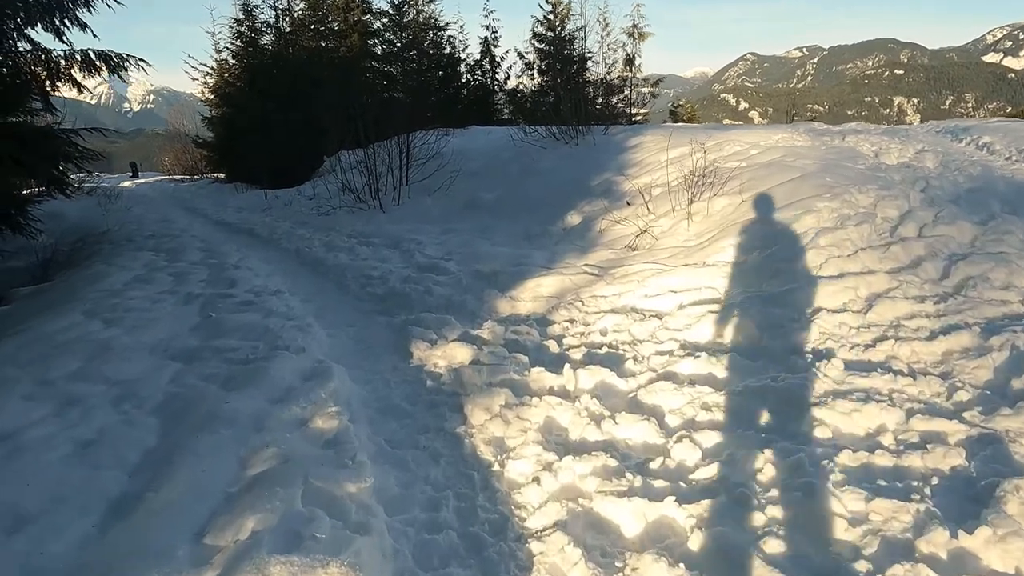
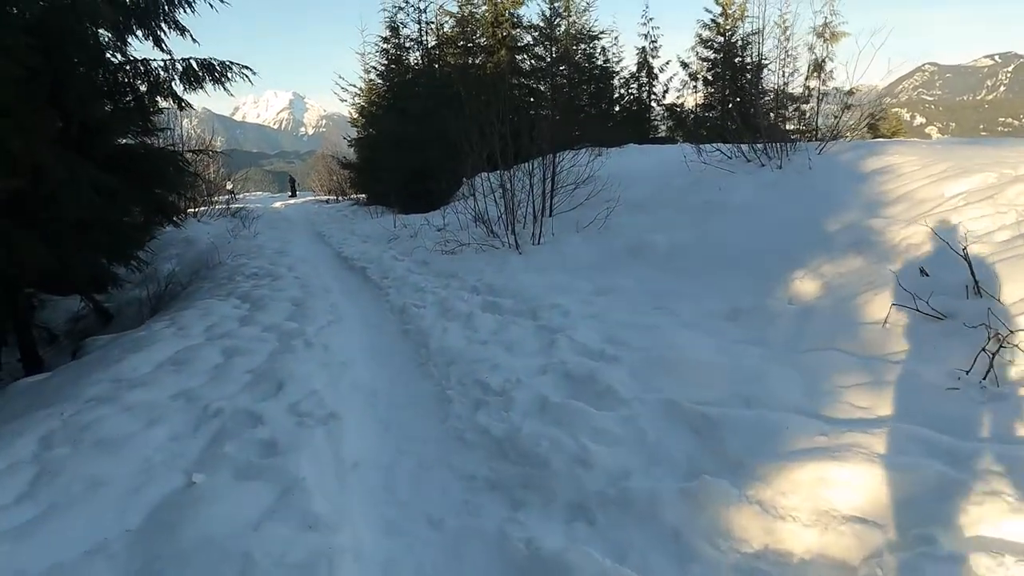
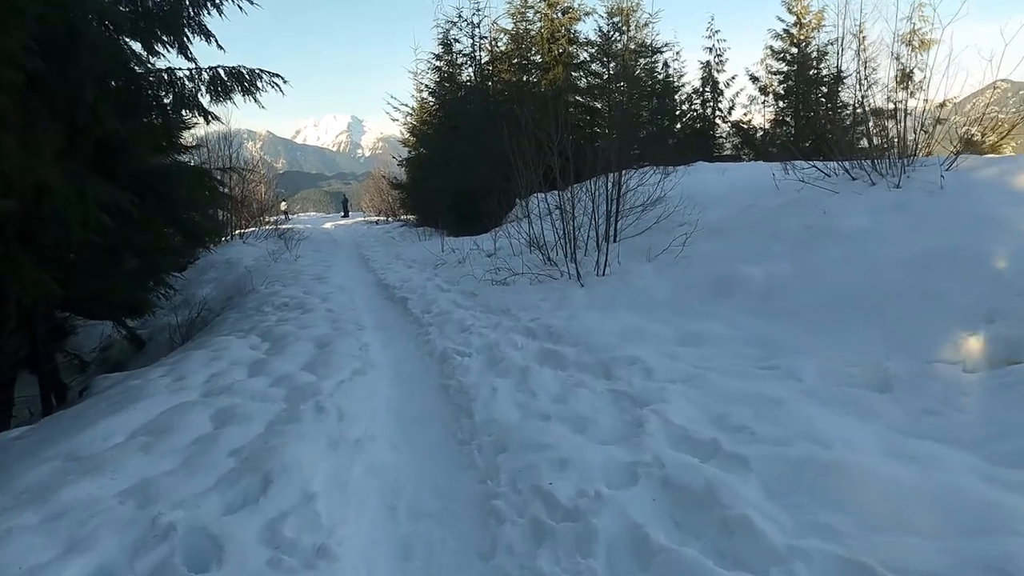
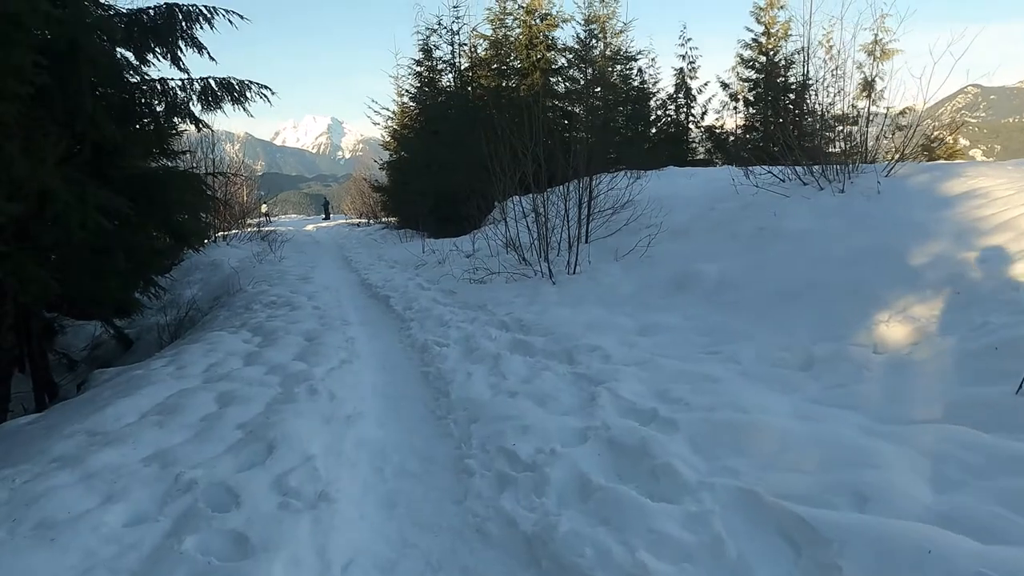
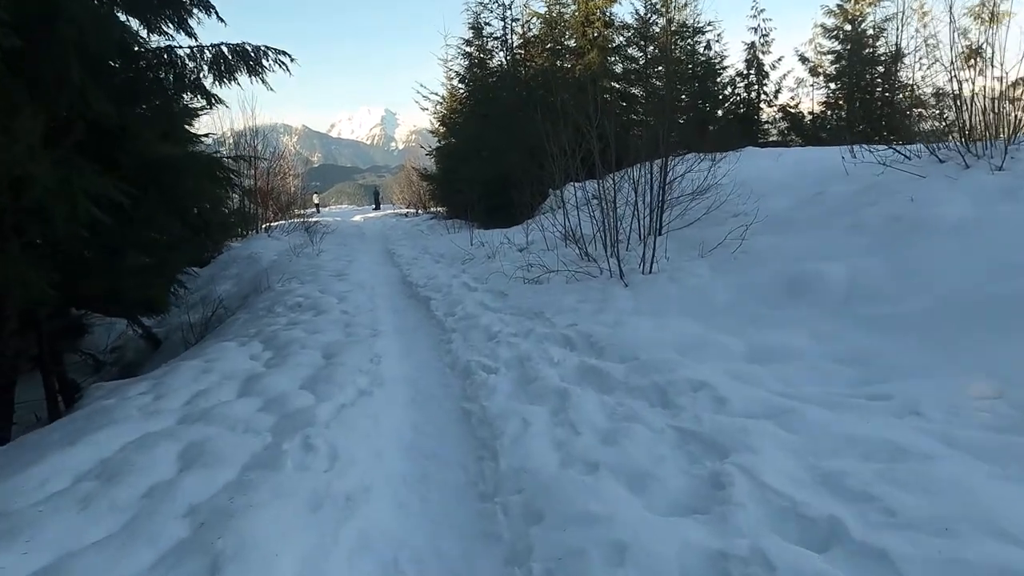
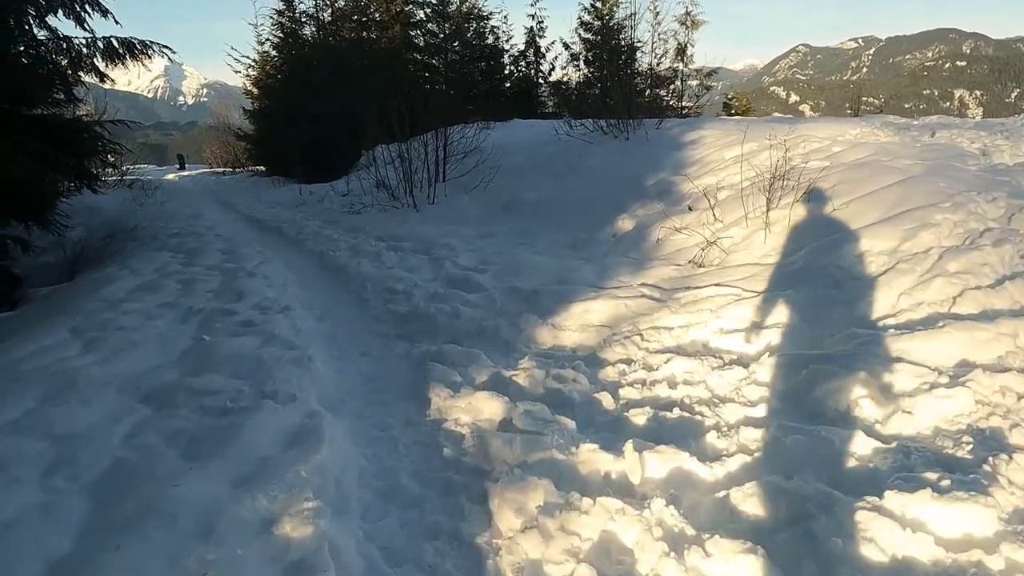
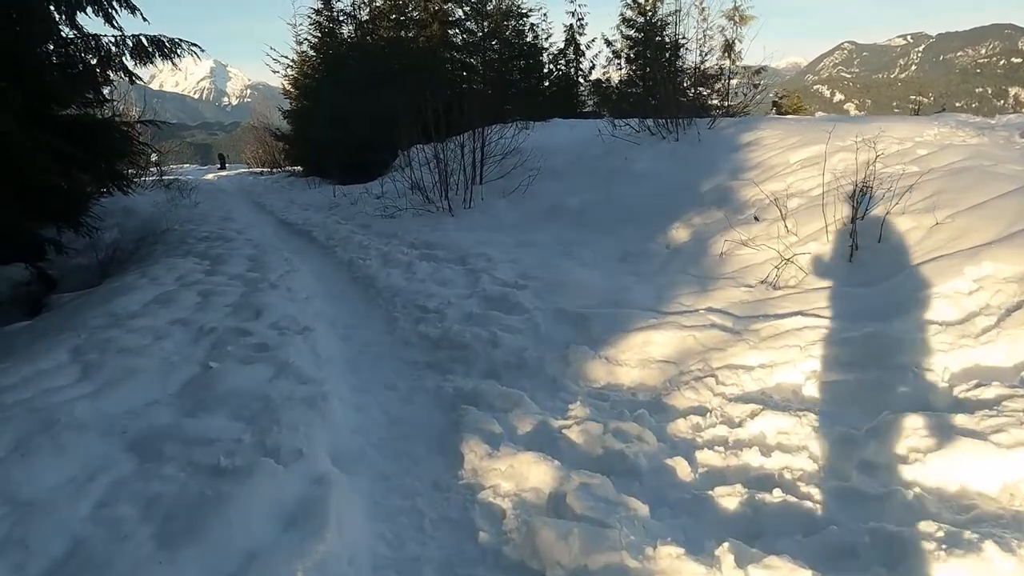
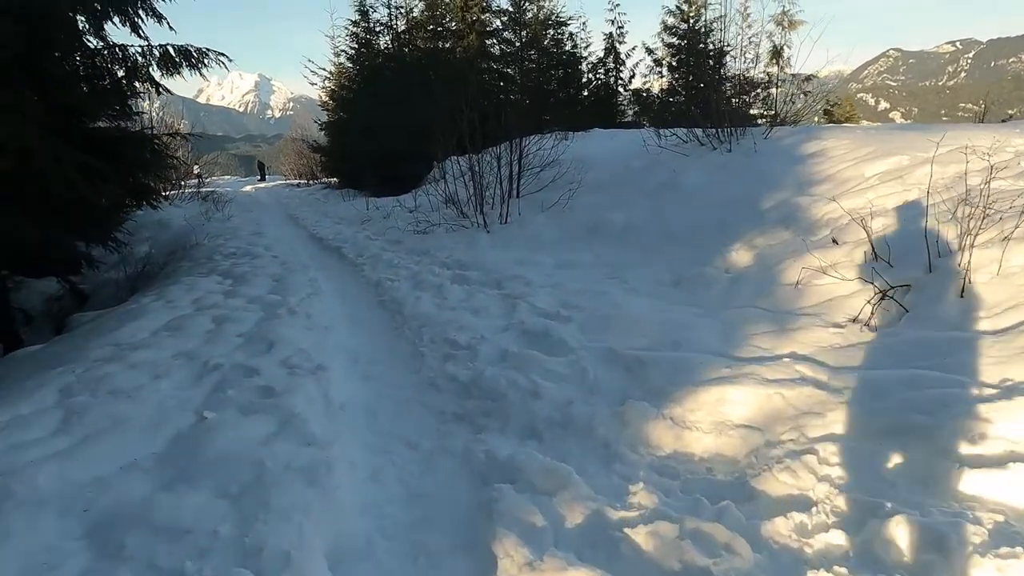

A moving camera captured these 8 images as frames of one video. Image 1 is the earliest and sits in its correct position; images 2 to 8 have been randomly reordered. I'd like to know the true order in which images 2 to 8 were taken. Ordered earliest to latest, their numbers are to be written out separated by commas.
6, 7, 8, 2, 4, 3, 5
